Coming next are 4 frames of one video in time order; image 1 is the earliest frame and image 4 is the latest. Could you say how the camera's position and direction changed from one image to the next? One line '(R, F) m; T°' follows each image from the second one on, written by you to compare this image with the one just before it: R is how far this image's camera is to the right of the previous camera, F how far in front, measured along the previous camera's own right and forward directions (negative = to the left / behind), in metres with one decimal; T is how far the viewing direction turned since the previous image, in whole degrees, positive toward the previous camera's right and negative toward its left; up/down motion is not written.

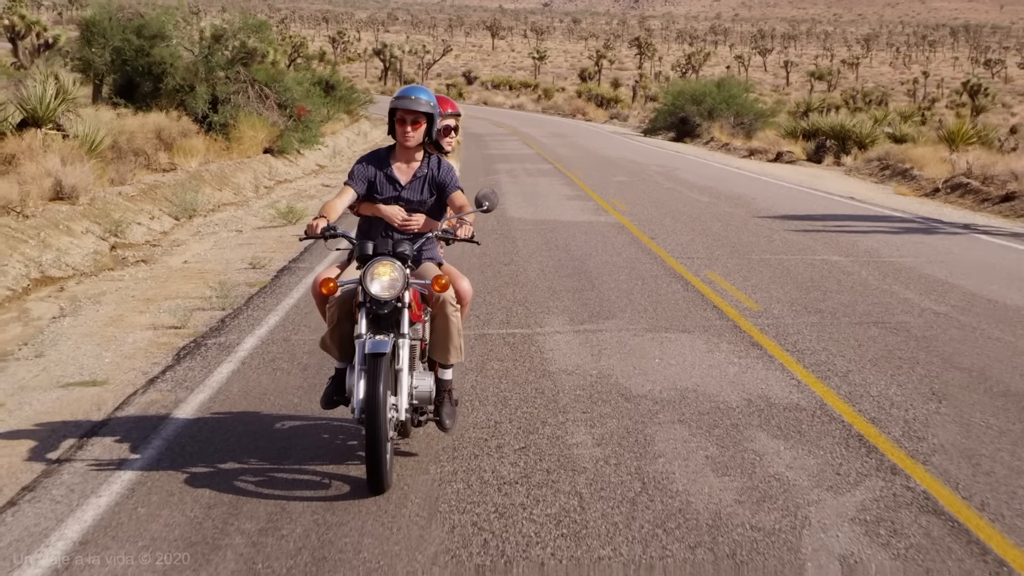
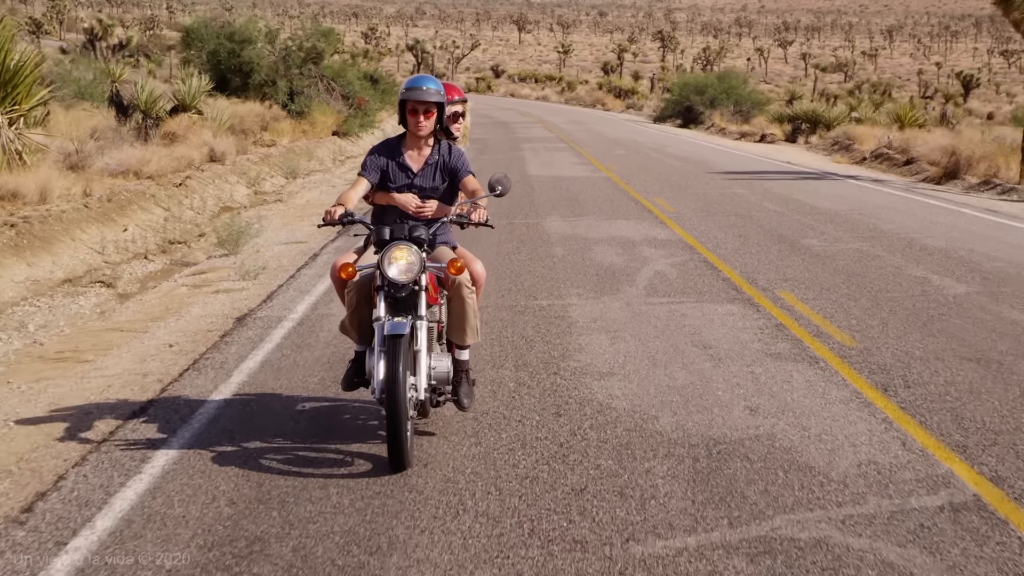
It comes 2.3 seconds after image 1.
(+0.1, -5.1) m; -1°
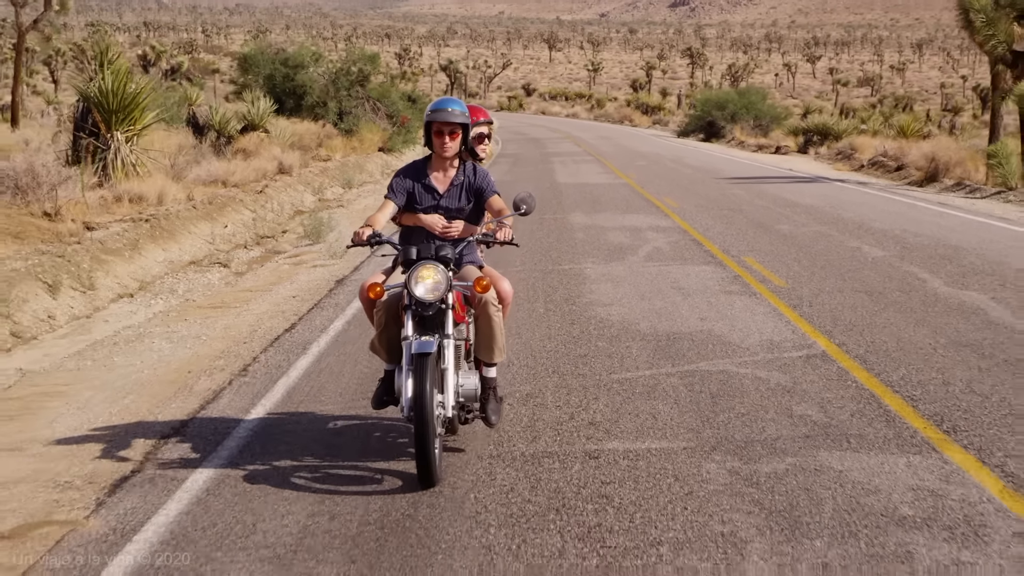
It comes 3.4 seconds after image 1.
(0.0, -2.5) m; -1°
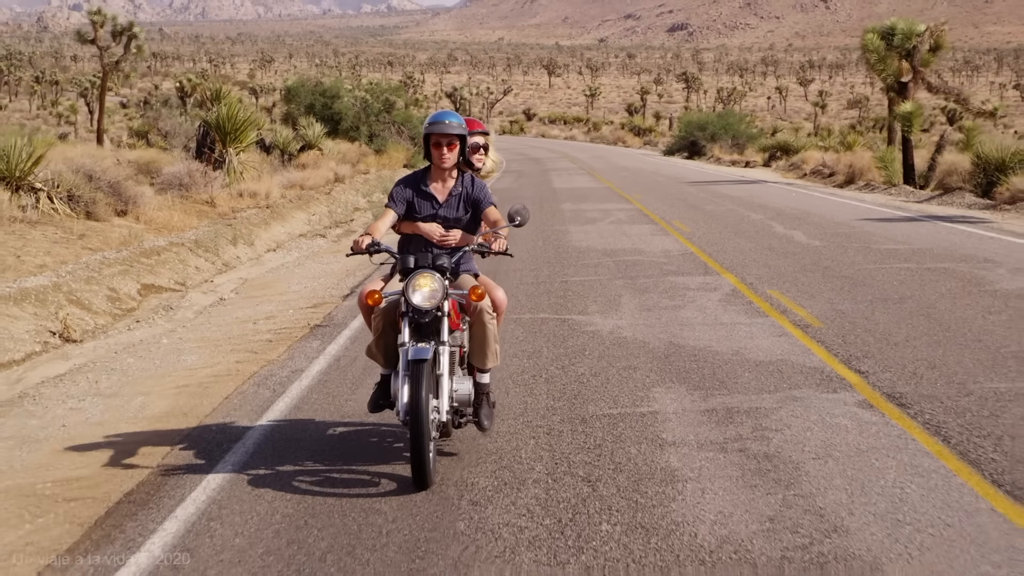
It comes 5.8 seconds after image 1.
(-0.1, -5.4) m; 0°
